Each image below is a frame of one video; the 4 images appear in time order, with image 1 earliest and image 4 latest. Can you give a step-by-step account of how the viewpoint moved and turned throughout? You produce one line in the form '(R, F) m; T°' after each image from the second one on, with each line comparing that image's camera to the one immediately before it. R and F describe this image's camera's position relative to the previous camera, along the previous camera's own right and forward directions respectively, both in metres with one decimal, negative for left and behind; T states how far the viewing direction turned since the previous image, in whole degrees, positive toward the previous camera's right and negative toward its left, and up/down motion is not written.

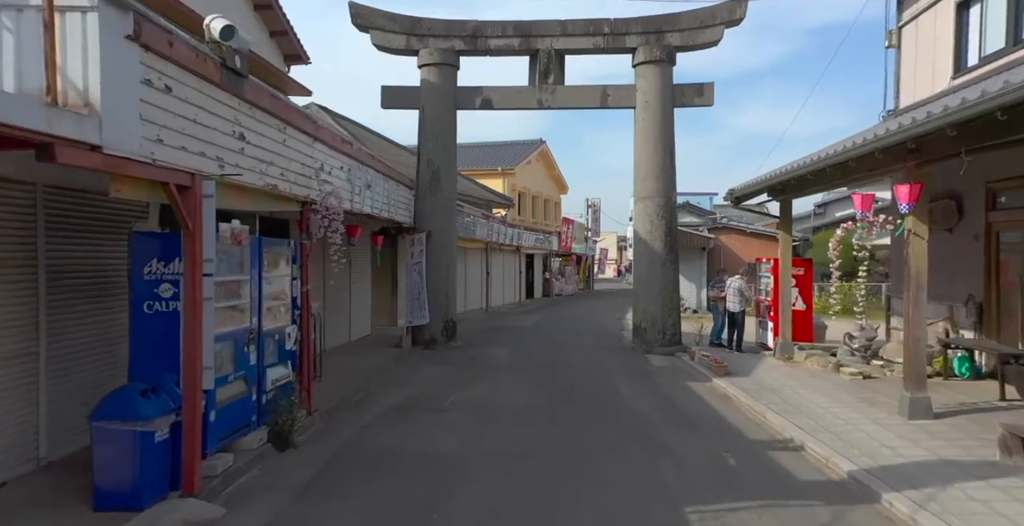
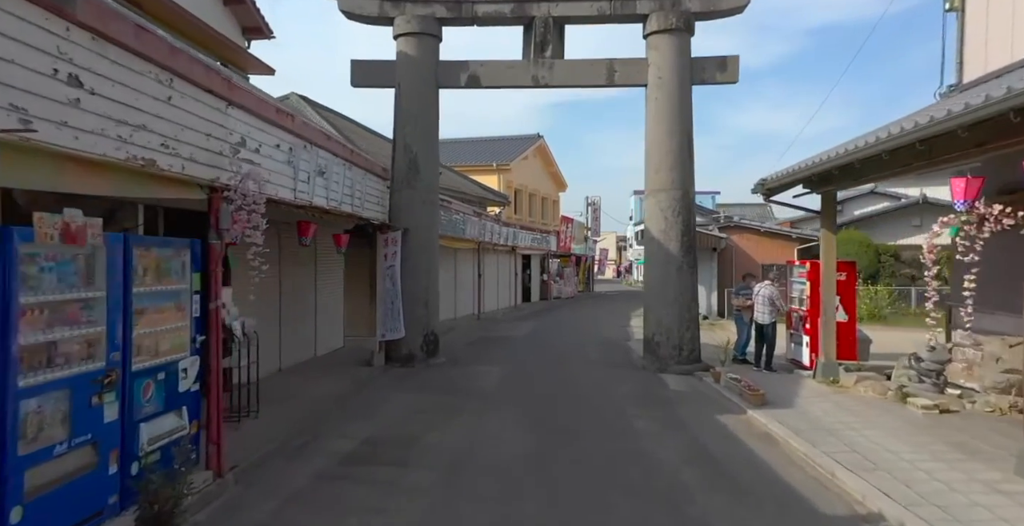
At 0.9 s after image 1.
(+0.1, +1.9) m; 0°
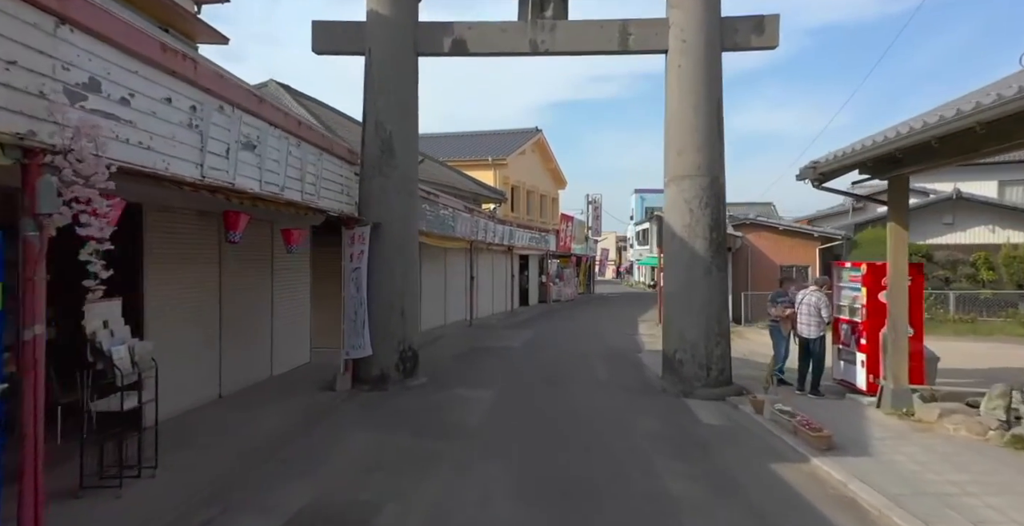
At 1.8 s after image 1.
(+0.1, +1.9) m; 0°
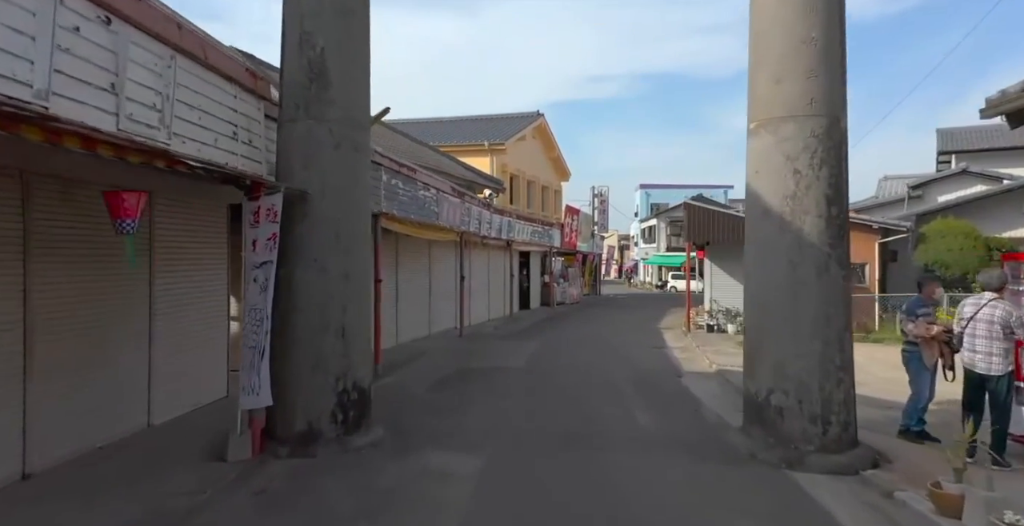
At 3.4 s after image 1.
(0.0, +3.4) m; 0°
